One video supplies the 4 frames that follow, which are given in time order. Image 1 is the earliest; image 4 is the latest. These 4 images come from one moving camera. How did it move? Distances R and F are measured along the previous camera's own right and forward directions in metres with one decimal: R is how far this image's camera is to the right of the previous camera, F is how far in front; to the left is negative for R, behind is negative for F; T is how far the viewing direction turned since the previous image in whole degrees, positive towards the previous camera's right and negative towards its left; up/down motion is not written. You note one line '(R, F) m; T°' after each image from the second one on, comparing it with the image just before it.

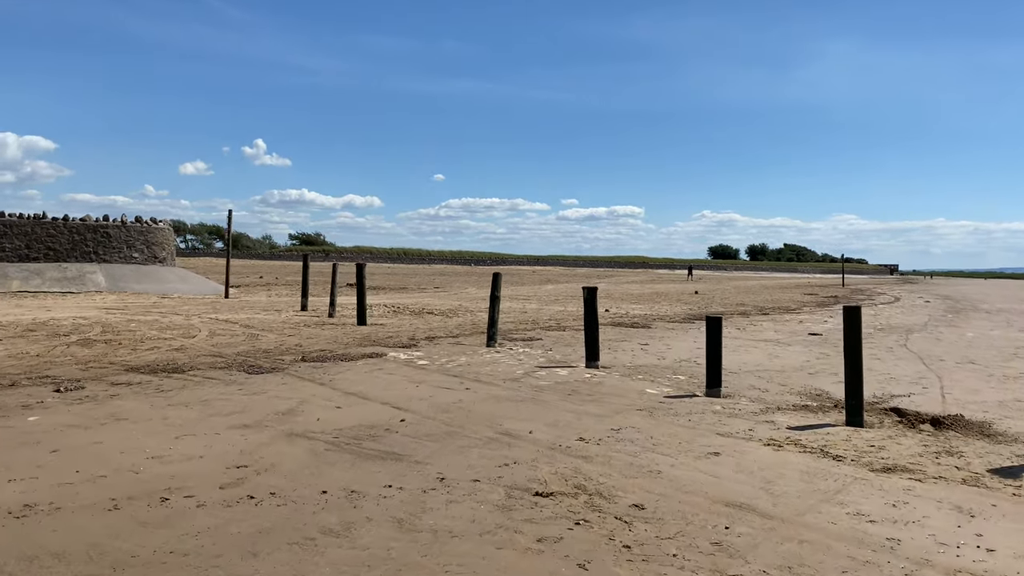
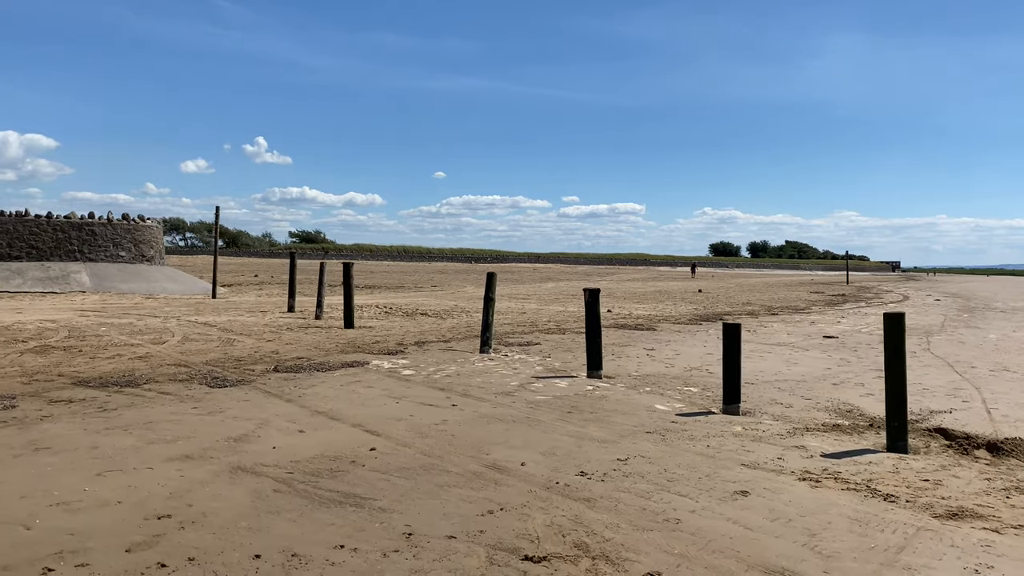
(+0.1, +0.9) m; 0°
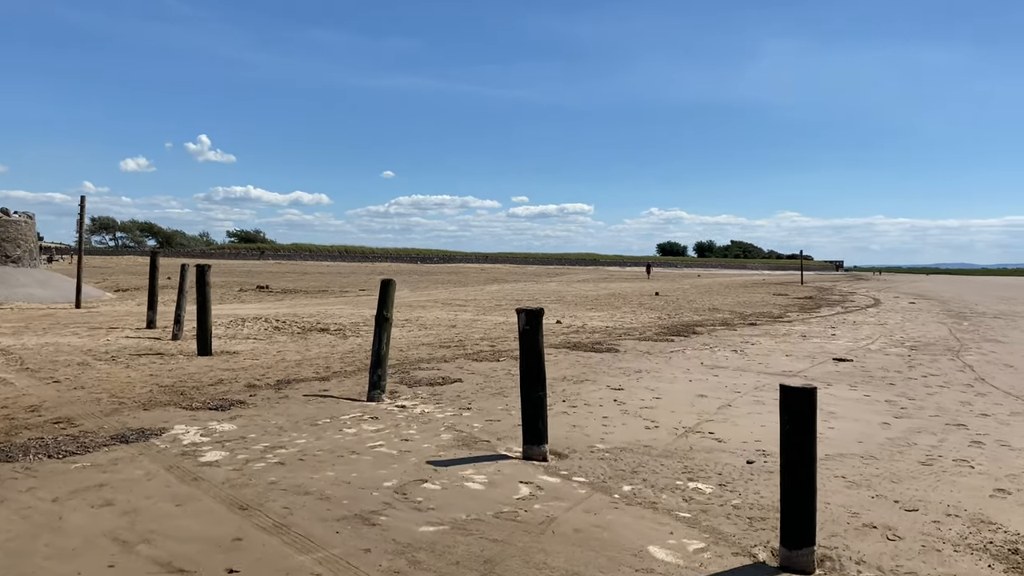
(+0.4, +3.4) m; +4°
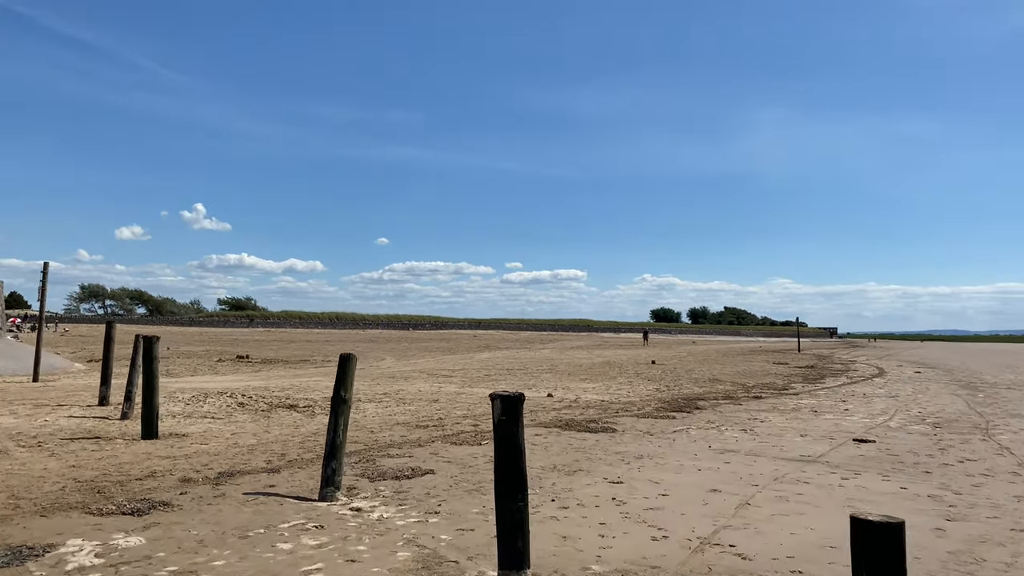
(+0.1, +1.0) m; 0°
